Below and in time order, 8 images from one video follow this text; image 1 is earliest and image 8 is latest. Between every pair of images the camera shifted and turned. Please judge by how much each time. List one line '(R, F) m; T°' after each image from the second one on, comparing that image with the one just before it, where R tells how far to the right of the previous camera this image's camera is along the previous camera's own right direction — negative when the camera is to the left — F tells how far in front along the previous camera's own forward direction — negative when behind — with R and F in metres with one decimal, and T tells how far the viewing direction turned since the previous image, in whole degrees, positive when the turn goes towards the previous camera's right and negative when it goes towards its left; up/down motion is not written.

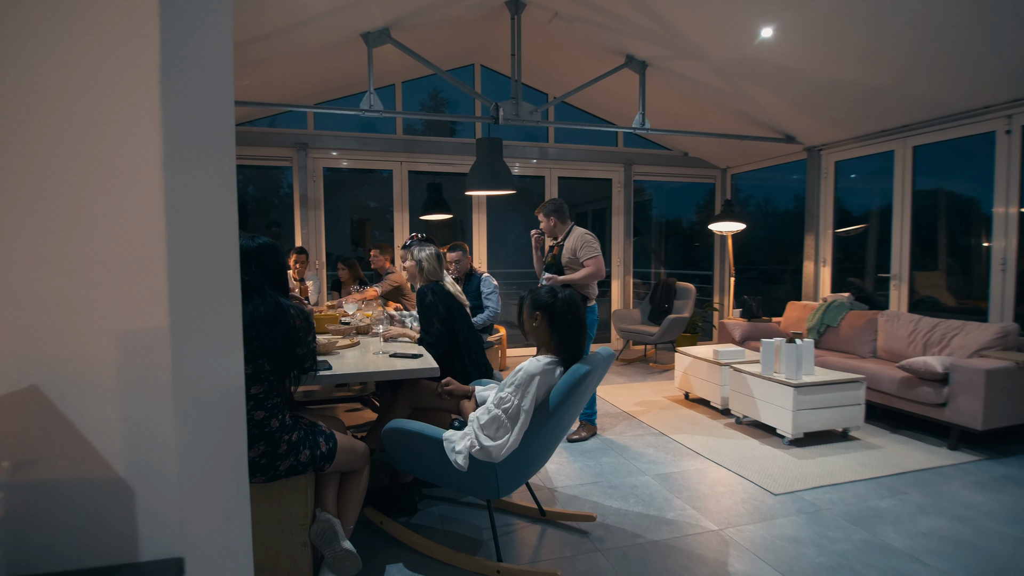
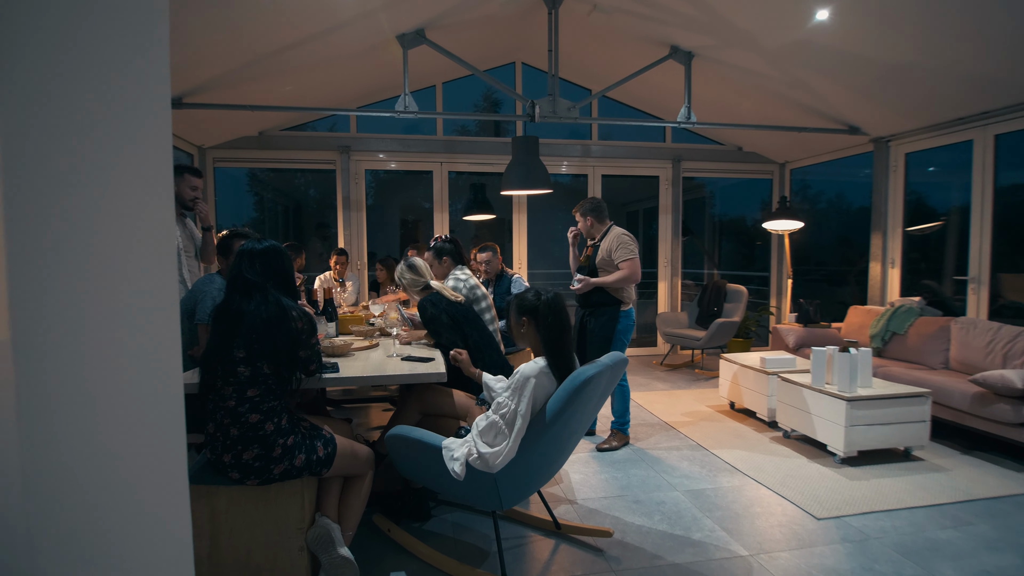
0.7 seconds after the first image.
(+0.2, +0.1) m; -6°
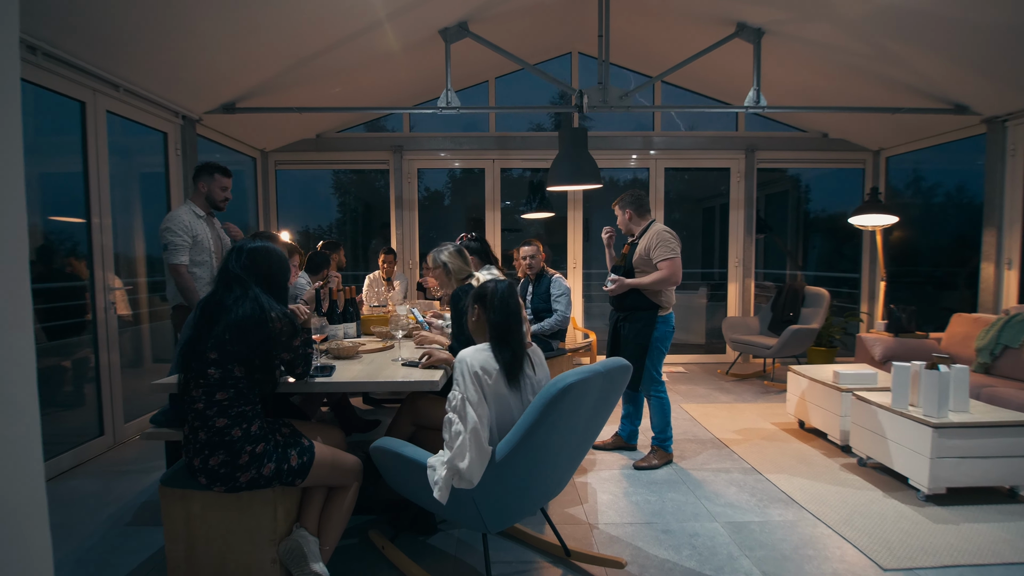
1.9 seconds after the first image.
(+0.3, +0.2) m; -9°
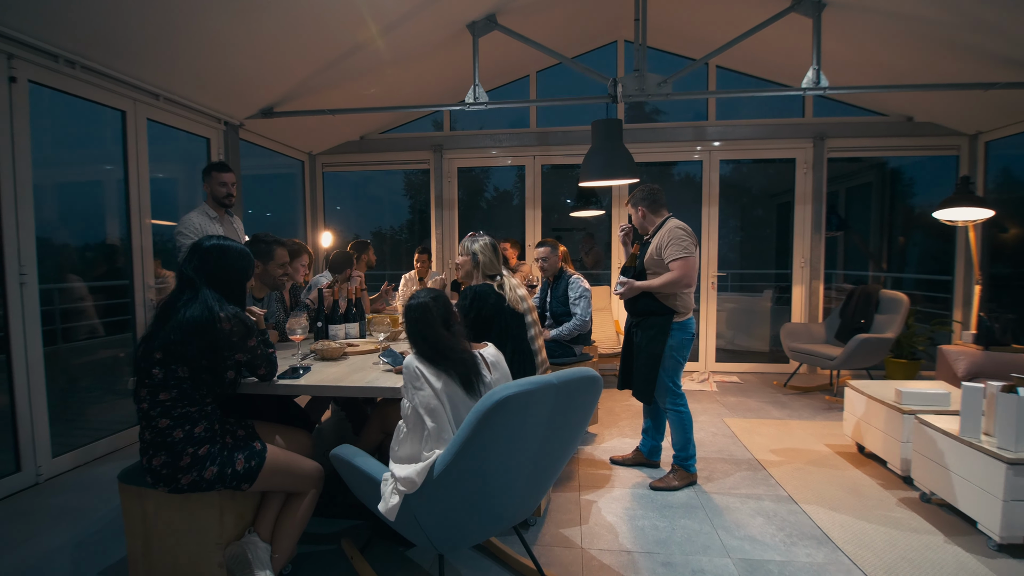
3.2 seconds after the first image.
(+0.4, +0.2) m; -8°
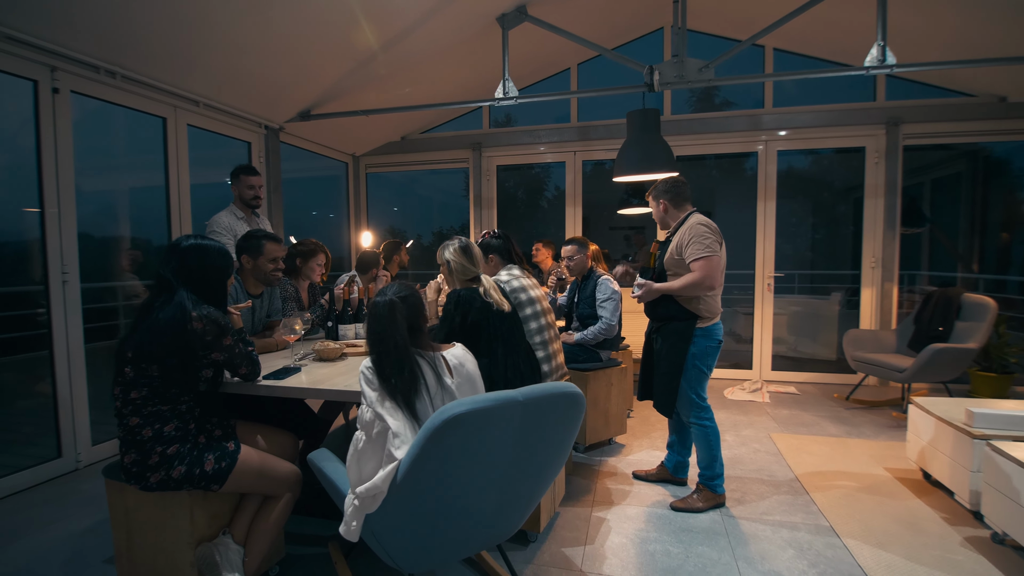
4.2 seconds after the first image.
(+0.3, +0.2) m; -7°
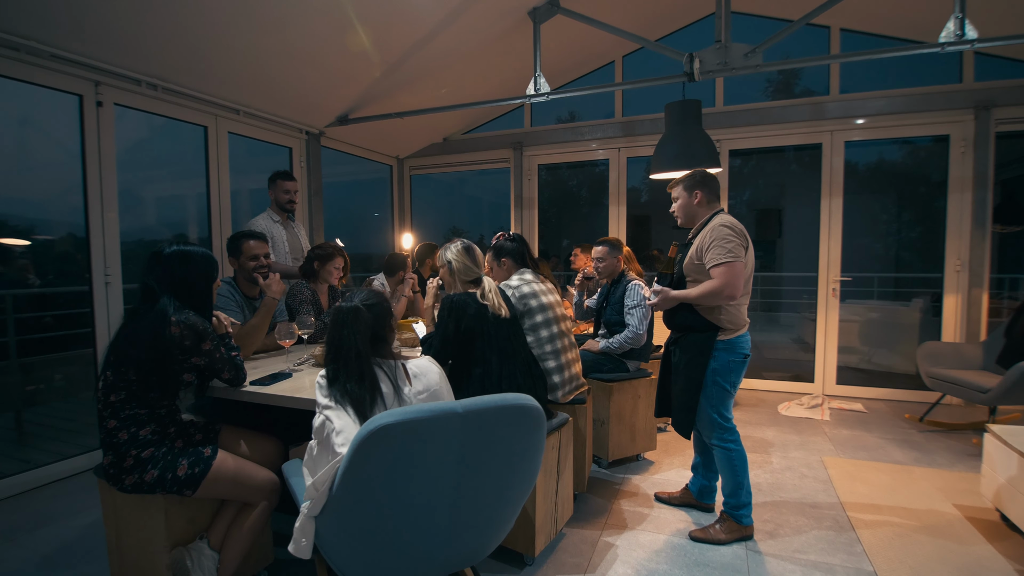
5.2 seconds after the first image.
(+0.3, +0.1) m; -8°
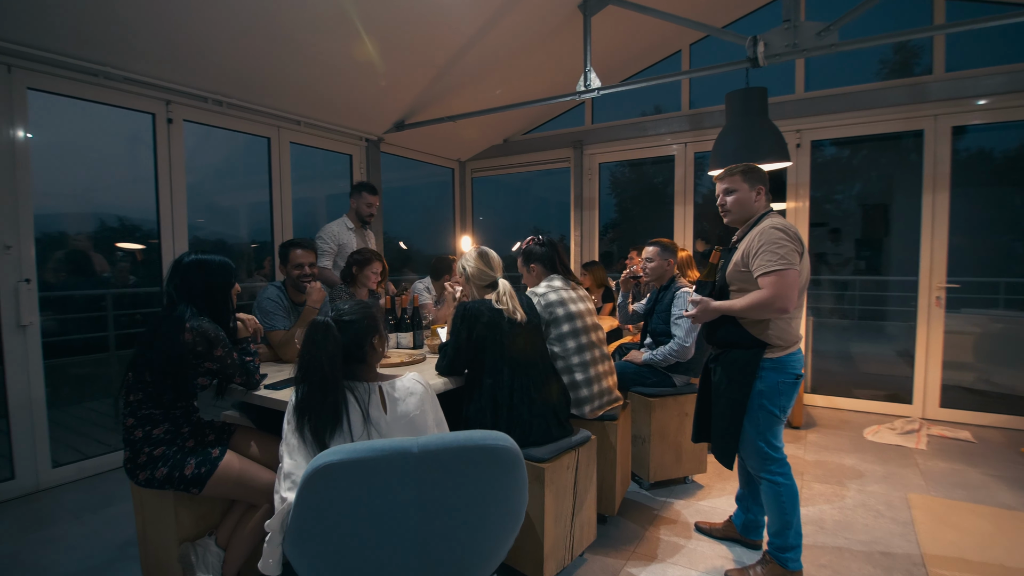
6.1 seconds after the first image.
(+0.3, +0.1) m; -9°
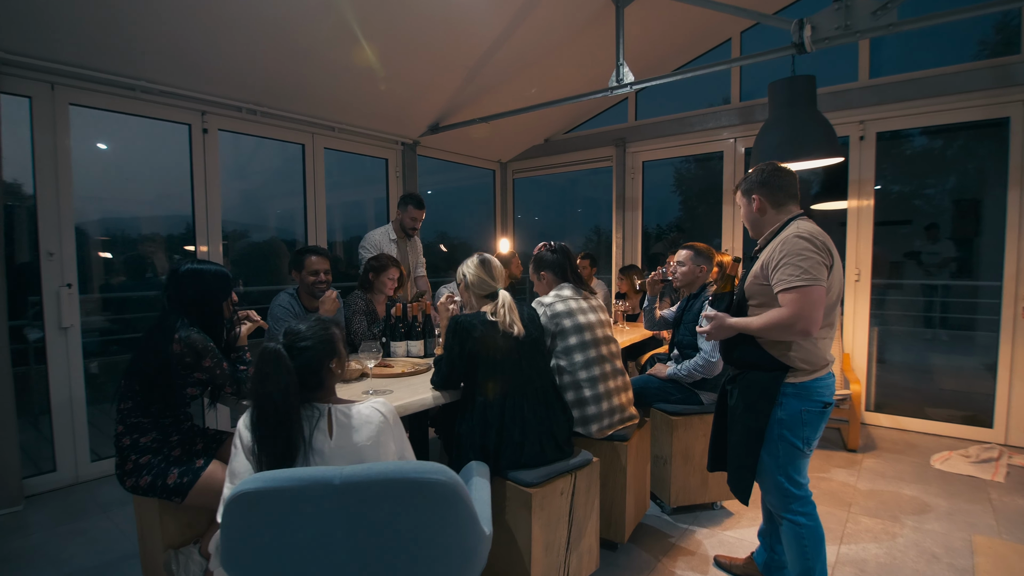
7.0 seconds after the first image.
(+0.2, +0.1) m; -7°
